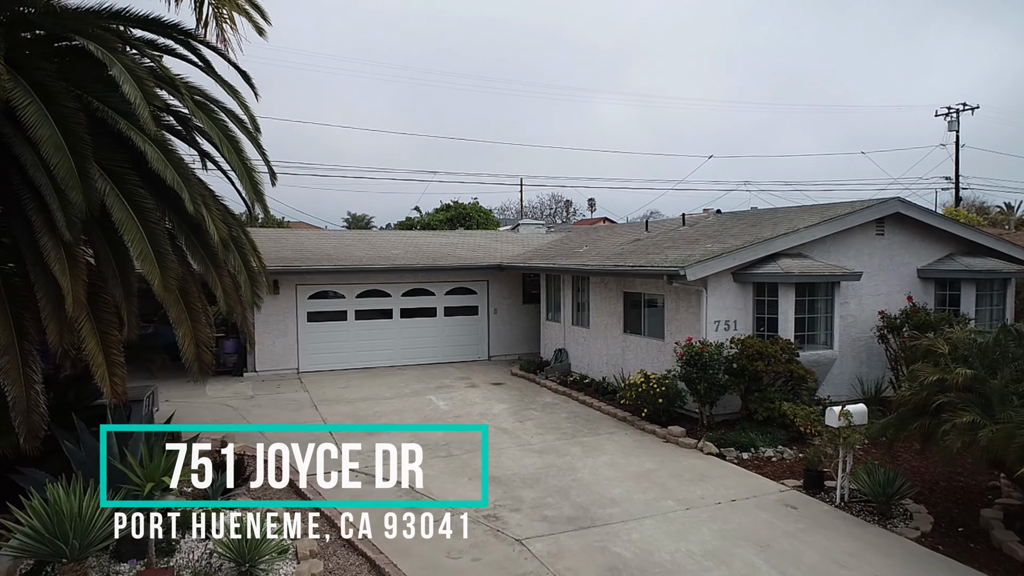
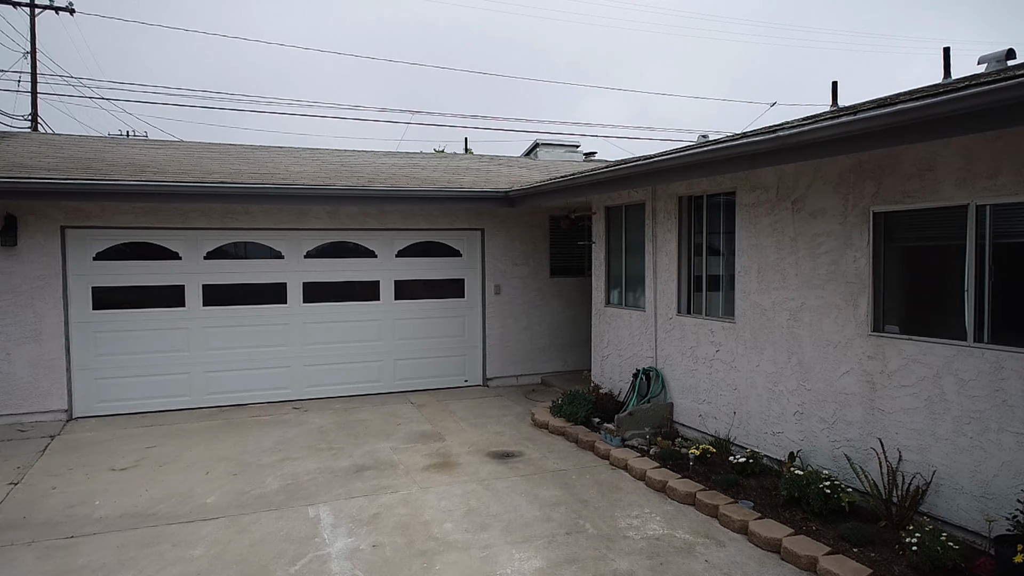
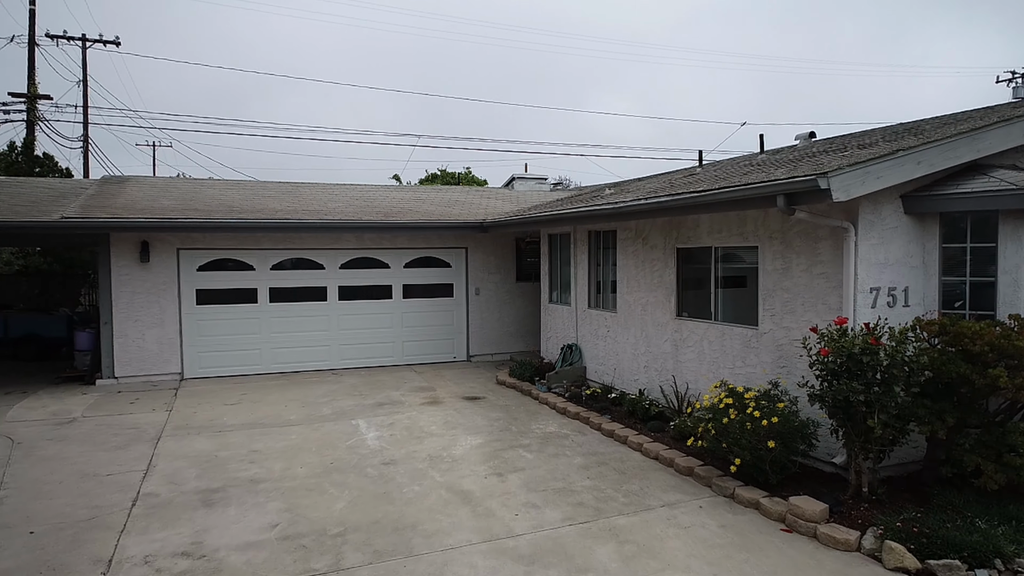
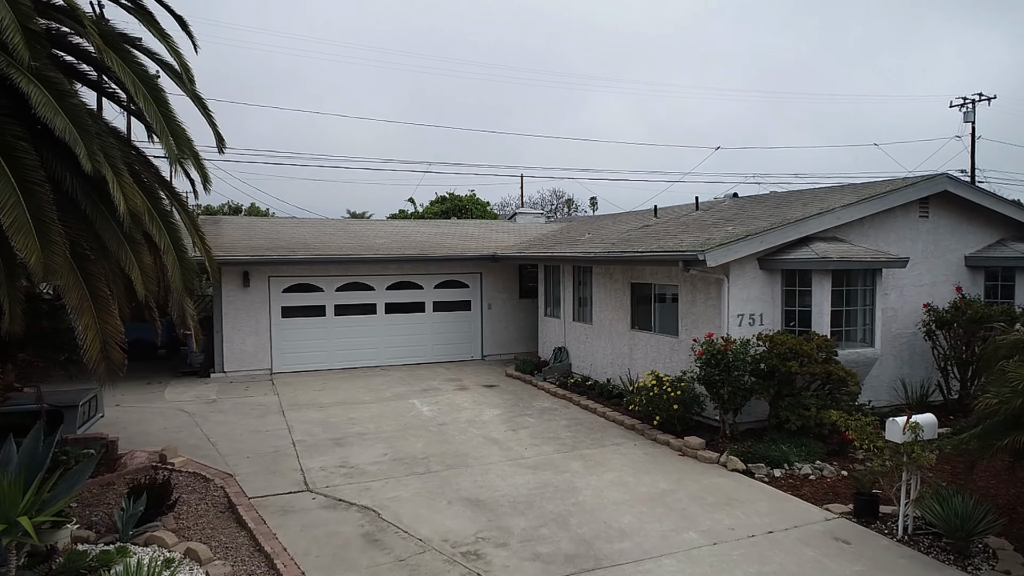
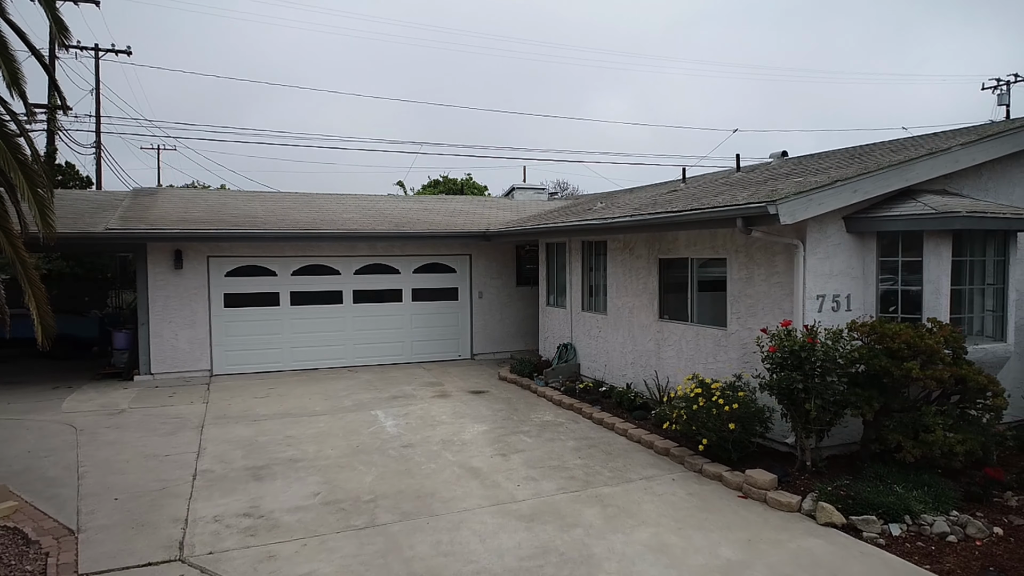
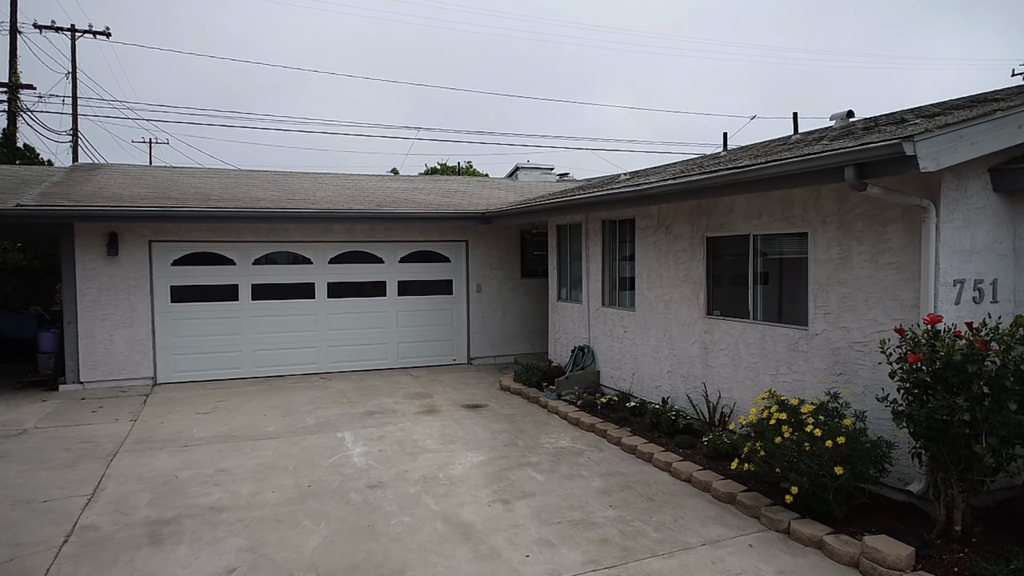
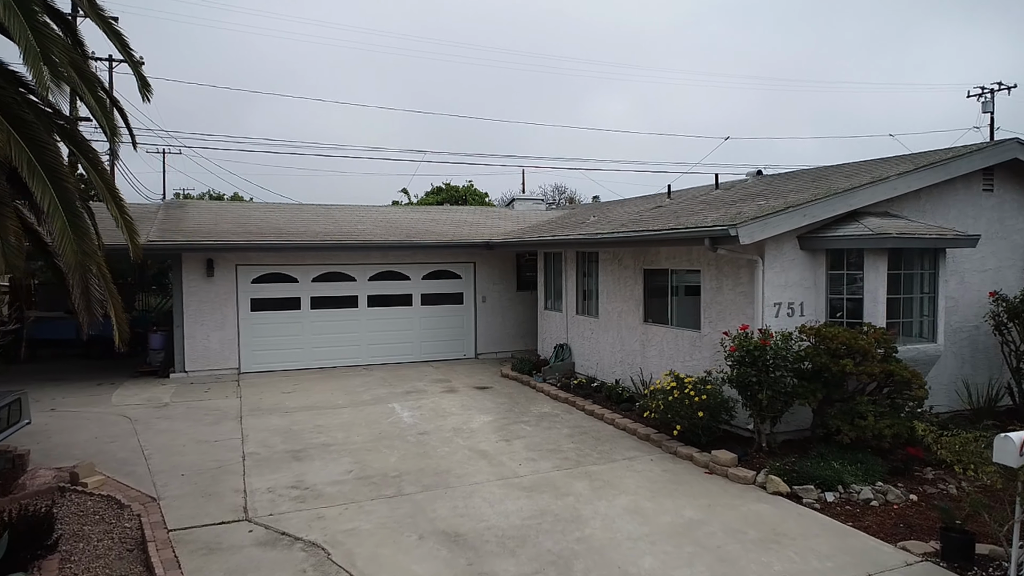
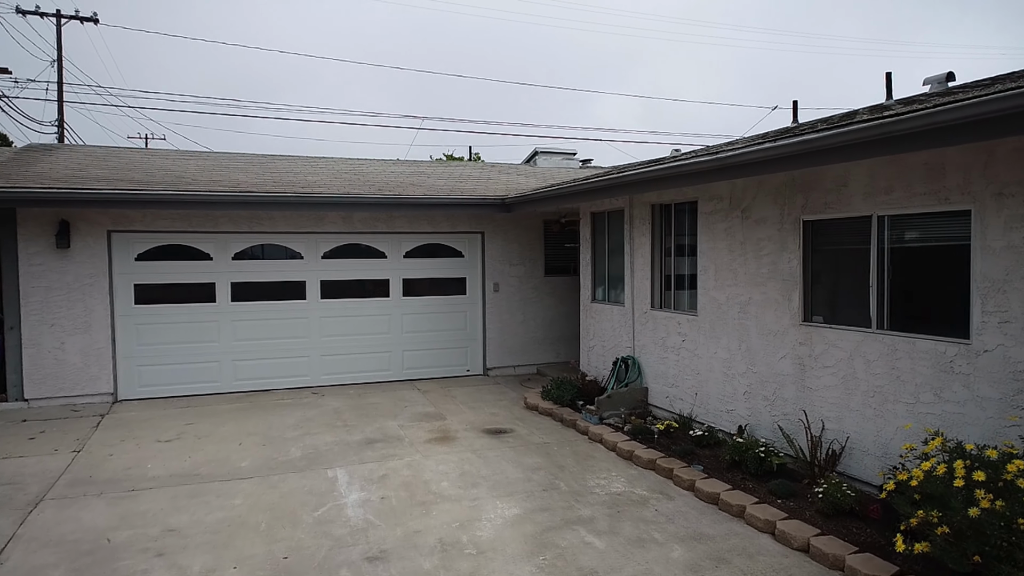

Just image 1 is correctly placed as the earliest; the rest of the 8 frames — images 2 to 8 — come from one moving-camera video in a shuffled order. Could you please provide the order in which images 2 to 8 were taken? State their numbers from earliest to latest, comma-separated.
4, 7, 5, 3, 6, 8, 2
